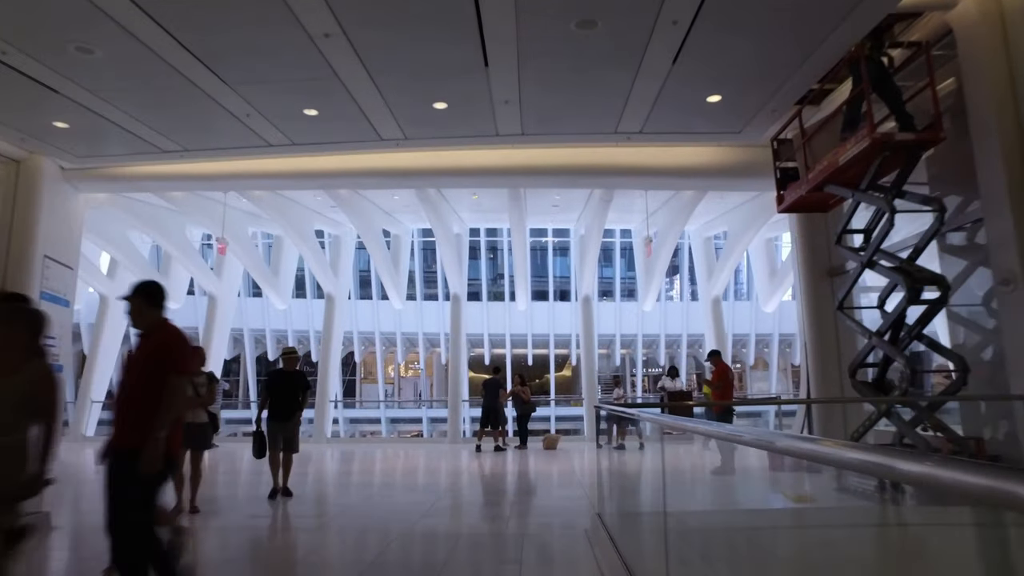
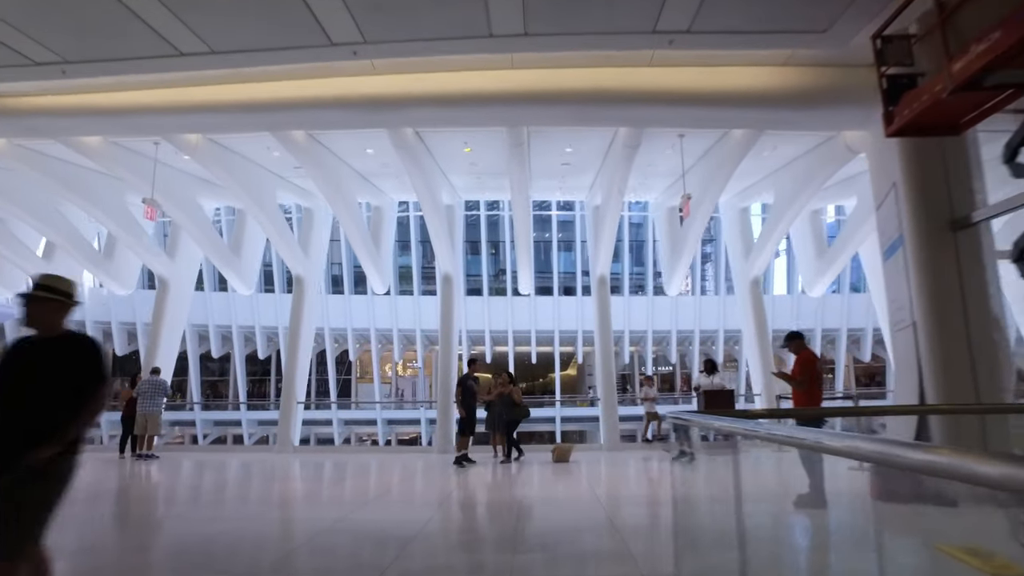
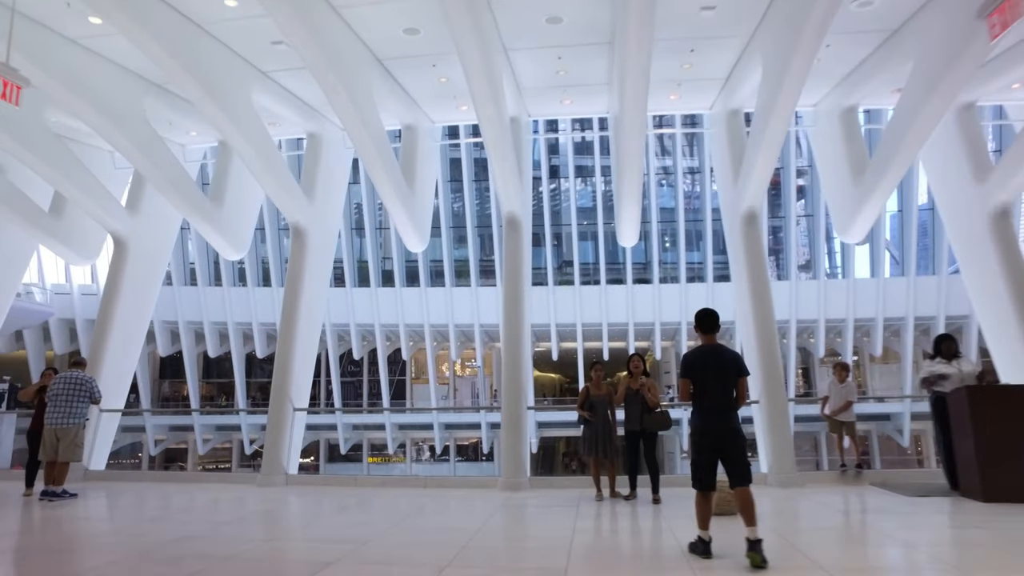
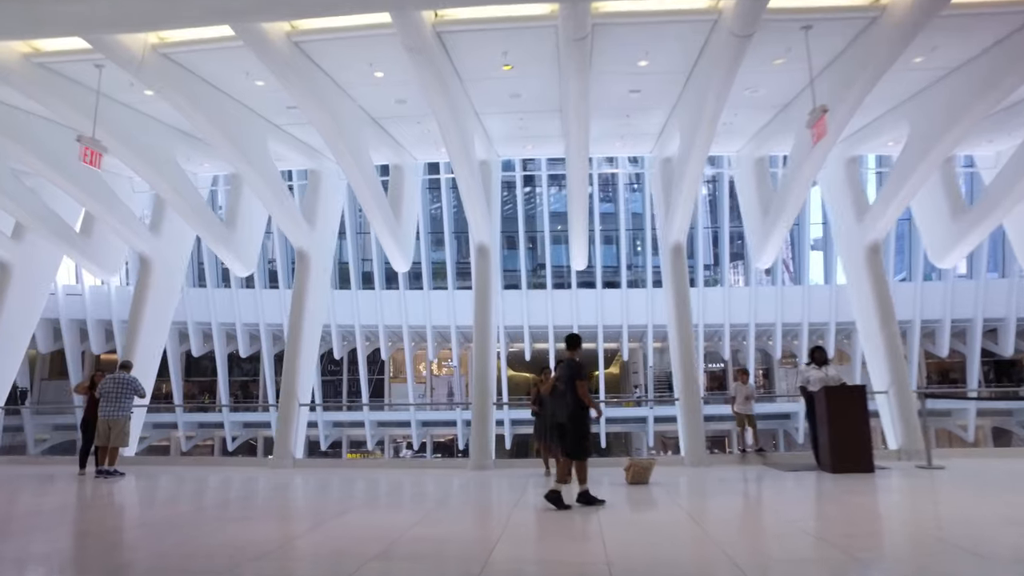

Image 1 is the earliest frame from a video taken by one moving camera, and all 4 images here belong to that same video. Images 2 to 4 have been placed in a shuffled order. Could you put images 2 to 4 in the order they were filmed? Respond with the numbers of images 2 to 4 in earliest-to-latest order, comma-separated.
2, 4, 3
